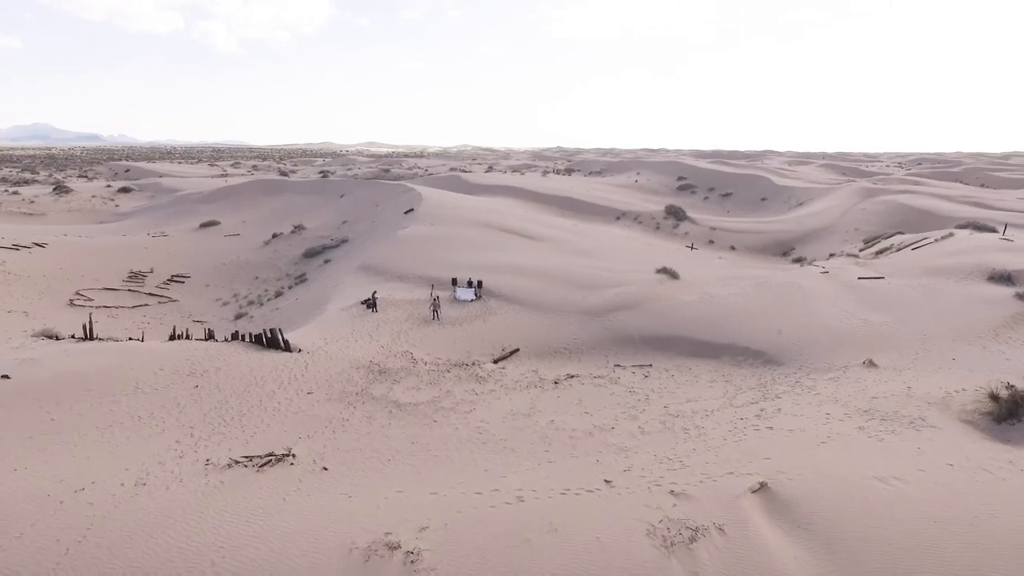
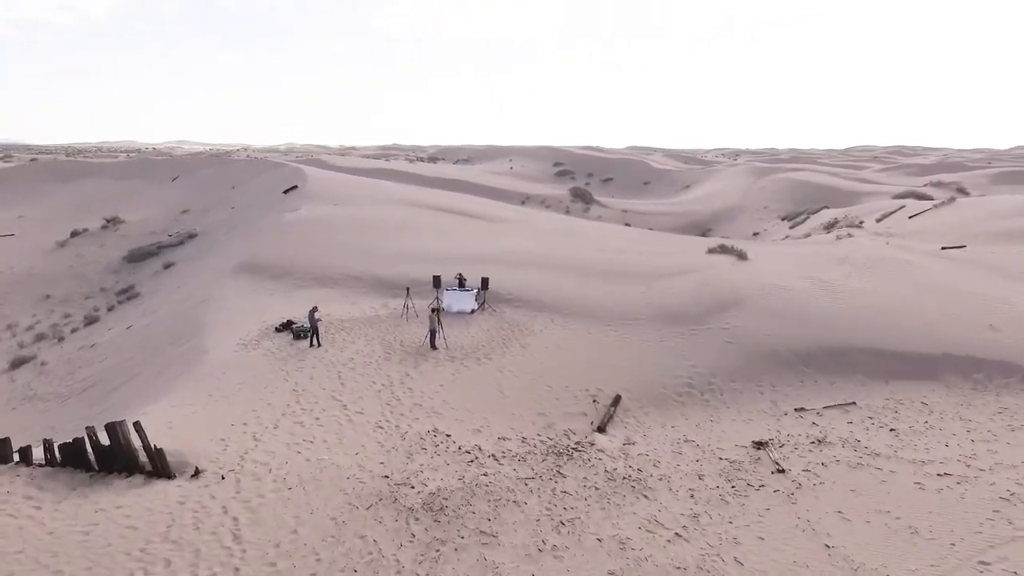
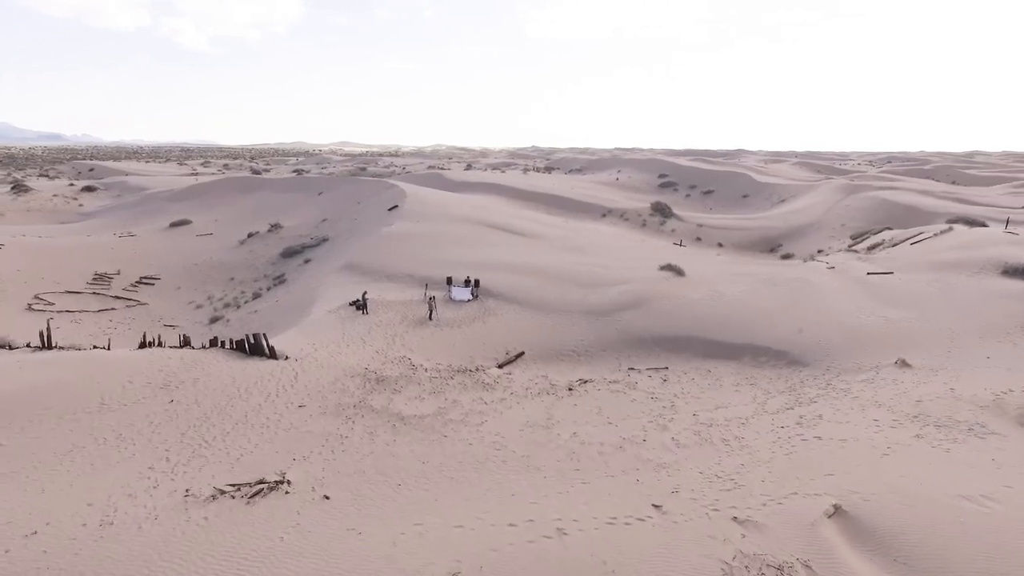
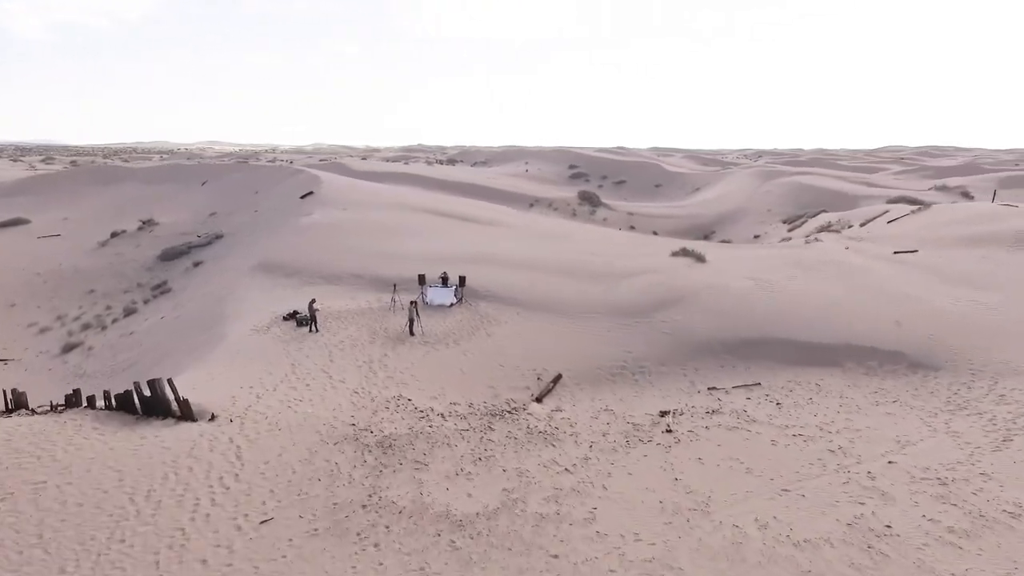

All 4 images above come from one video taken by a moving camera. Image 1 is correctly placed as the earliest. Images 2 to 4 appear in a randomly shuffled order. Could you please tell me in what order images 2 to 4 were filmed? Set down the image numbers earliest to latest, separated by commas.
3, 4, 2
